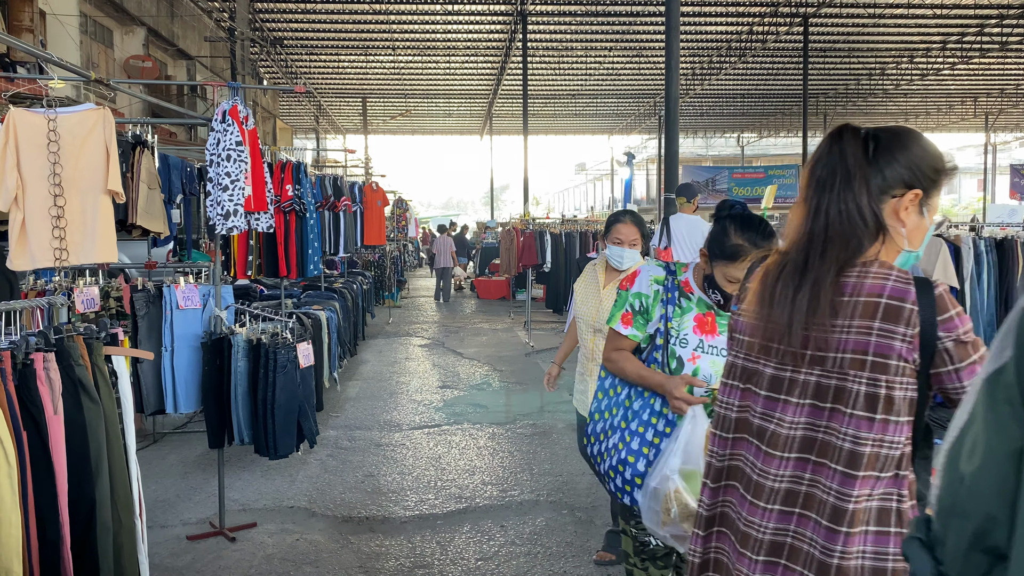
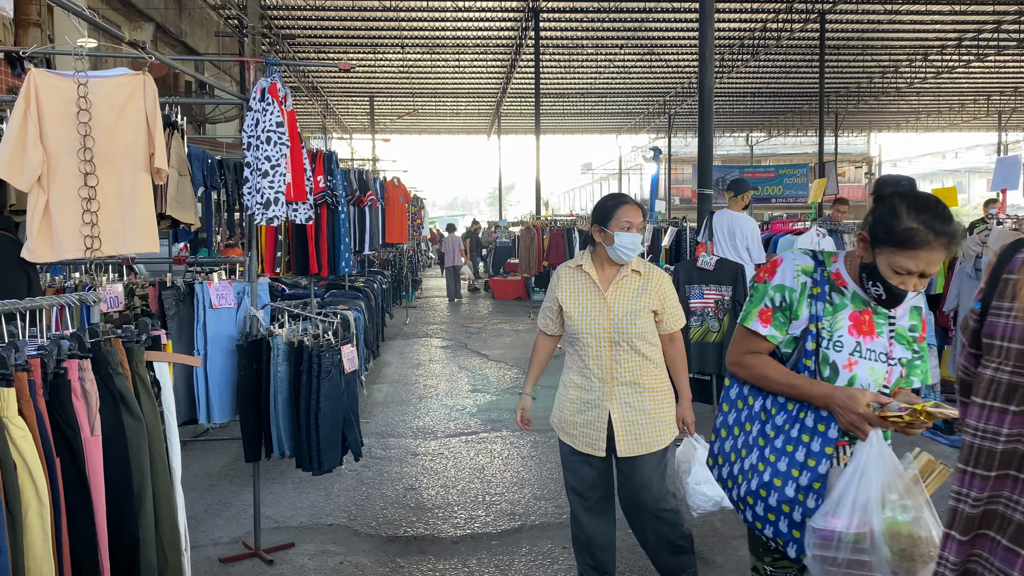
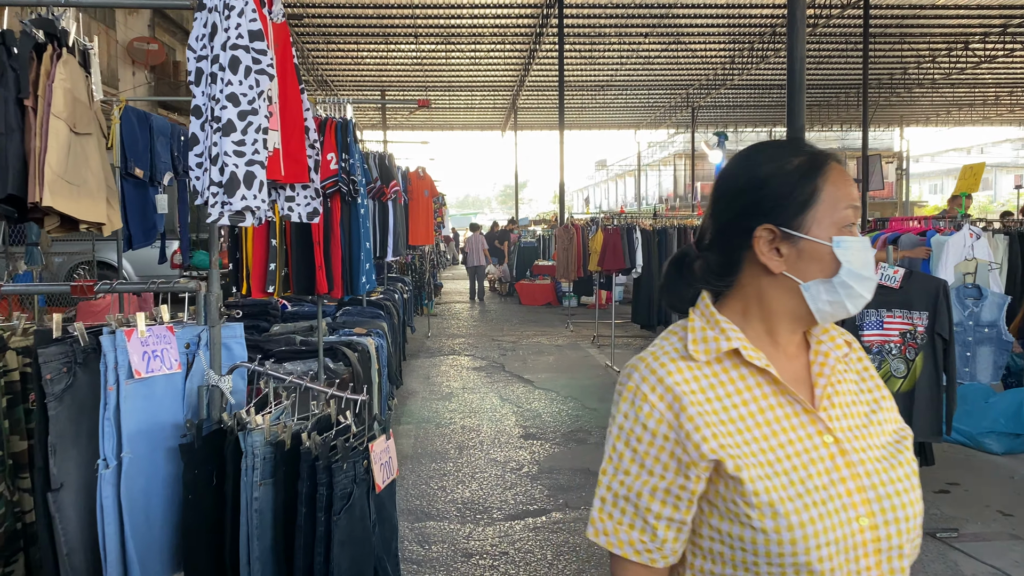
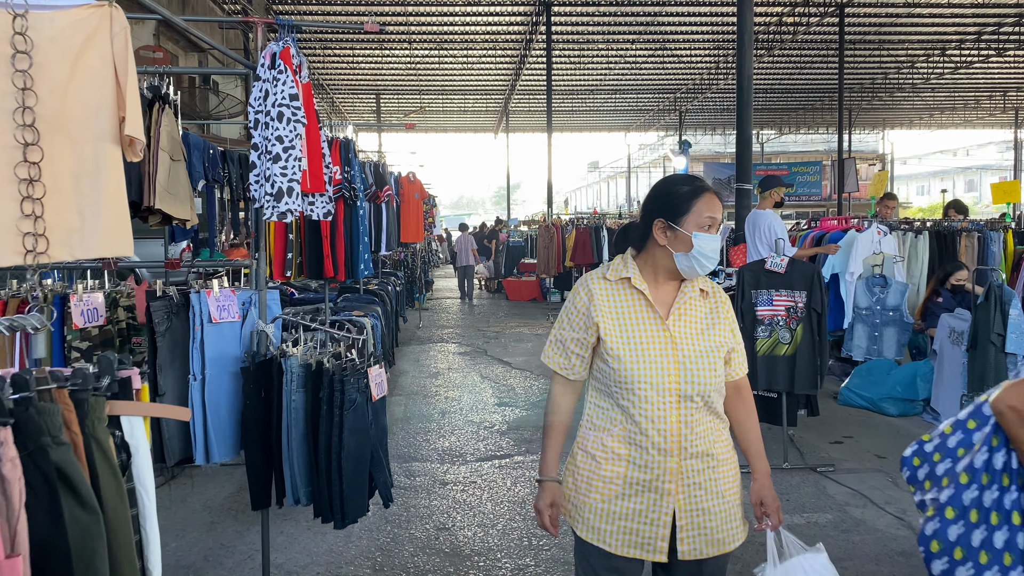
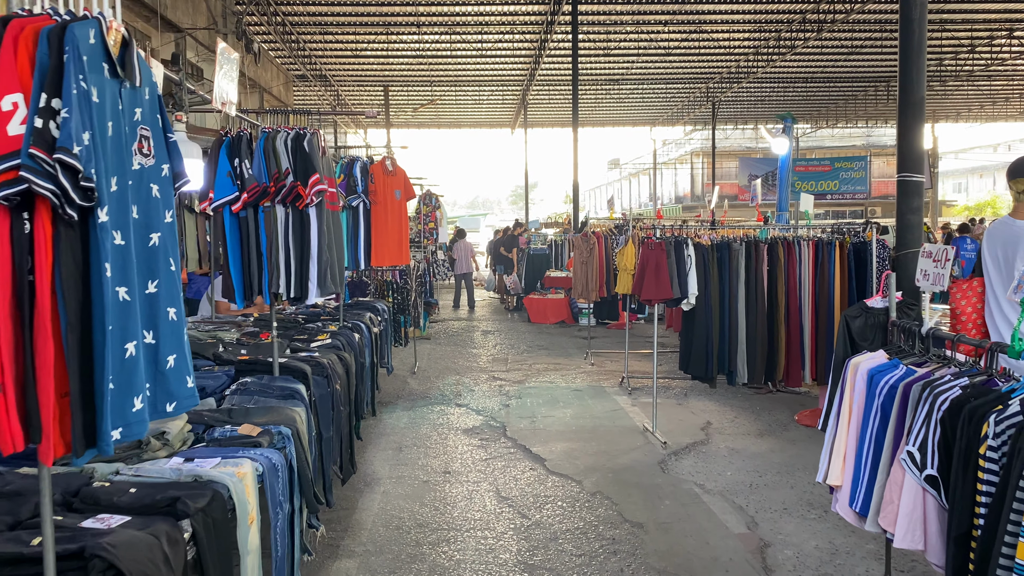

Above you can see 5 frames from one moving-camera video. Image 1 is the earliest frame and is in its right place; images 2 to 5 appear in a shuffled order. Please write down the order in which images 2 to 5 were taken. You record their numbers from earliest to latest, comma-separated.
2, 4, 3, 5
